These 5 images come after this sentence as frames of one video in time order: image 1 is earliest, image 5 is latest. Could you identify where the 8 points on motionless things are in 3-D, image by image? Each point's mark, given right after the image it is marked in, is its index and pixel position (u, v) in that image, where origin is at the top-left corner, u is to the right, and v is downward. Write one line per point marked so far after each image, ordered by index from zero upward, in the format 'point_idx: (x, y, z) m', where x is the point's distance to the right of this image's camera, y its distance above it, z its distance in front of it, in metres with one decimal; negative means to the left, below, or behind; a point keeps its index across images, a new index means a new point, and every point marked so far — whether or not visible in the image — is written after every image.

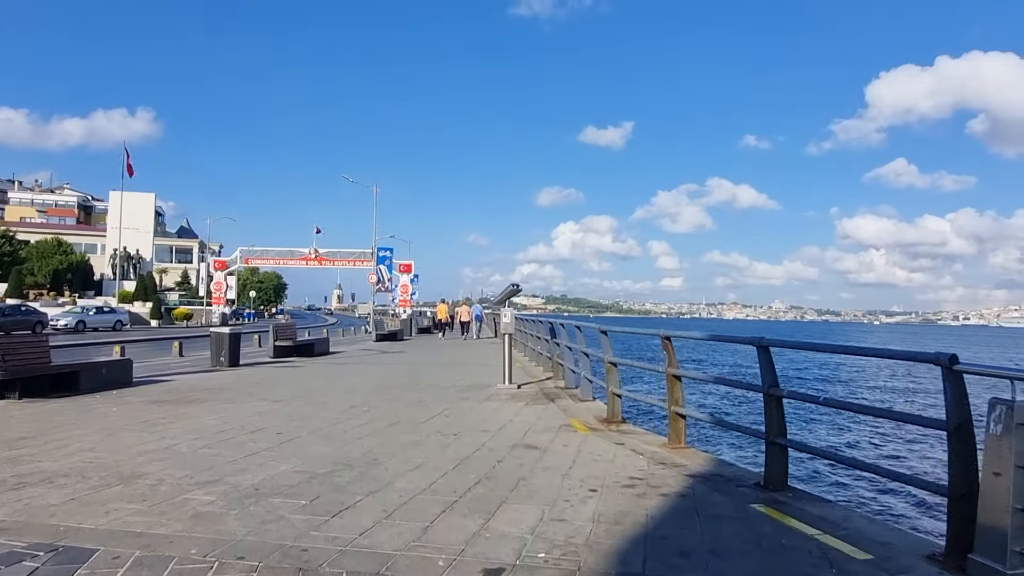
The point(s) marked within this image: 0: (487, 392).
0: (-0.4, -1.7, +12.9) m
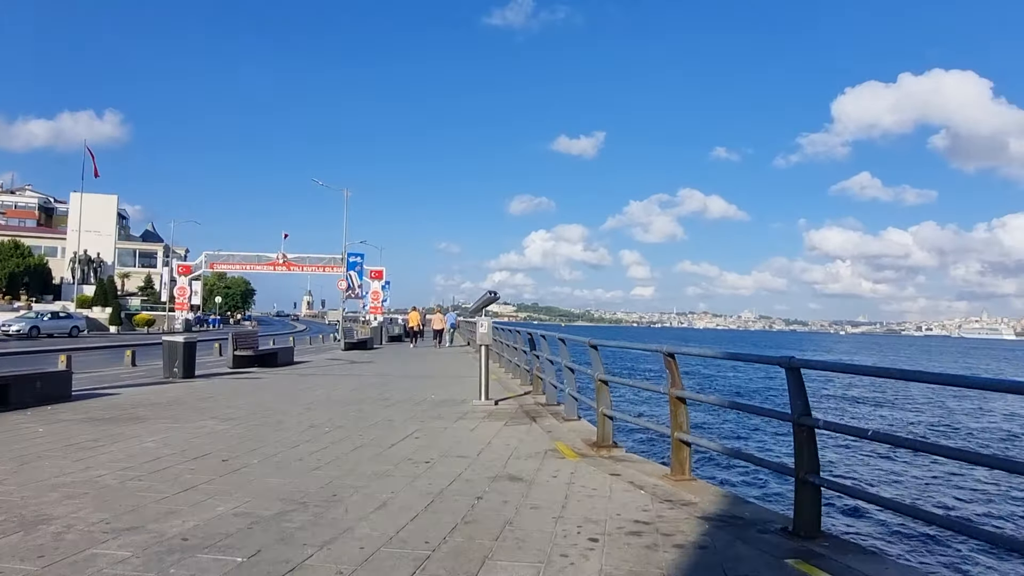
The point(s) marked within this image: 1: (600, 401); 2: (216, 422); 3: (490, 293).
0: (-0.8, -1.8, +11.8) m
1: (+1.0, -1.3, +8.8) m
2: (-4.0, -1.8, +10.4) m
3: (-0.3, -0.1, +12.4) m
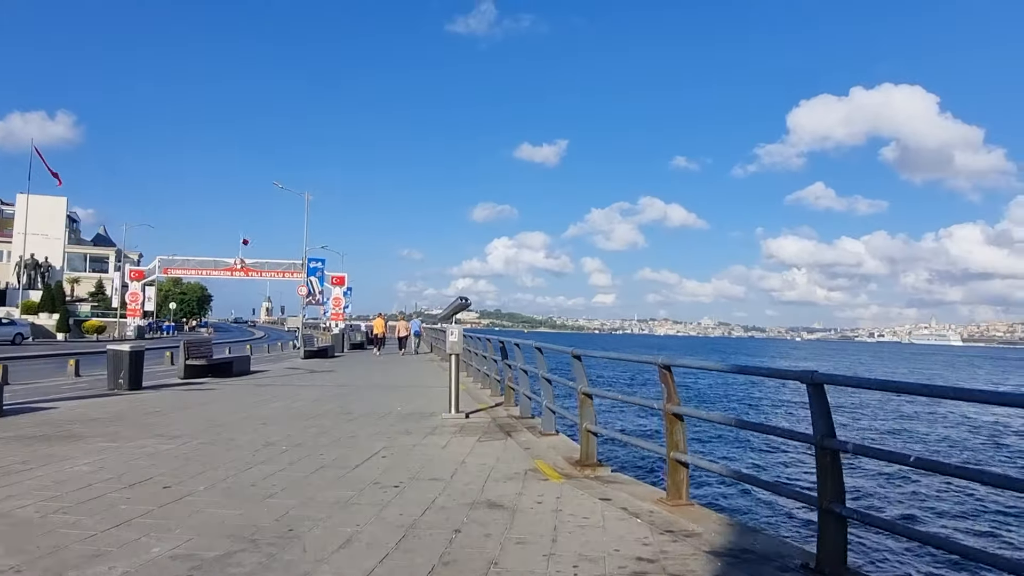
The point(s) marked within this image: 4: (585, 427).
0: (-1.2, -1.9, +11.1) m
1: (+0.7, -1.3, +8.1) m
2: (-4.3, -1.9, +9.5) m
3: (-0.8, -0.2, +11.6) m
4: (+0.8, -1.5, +8.1) m
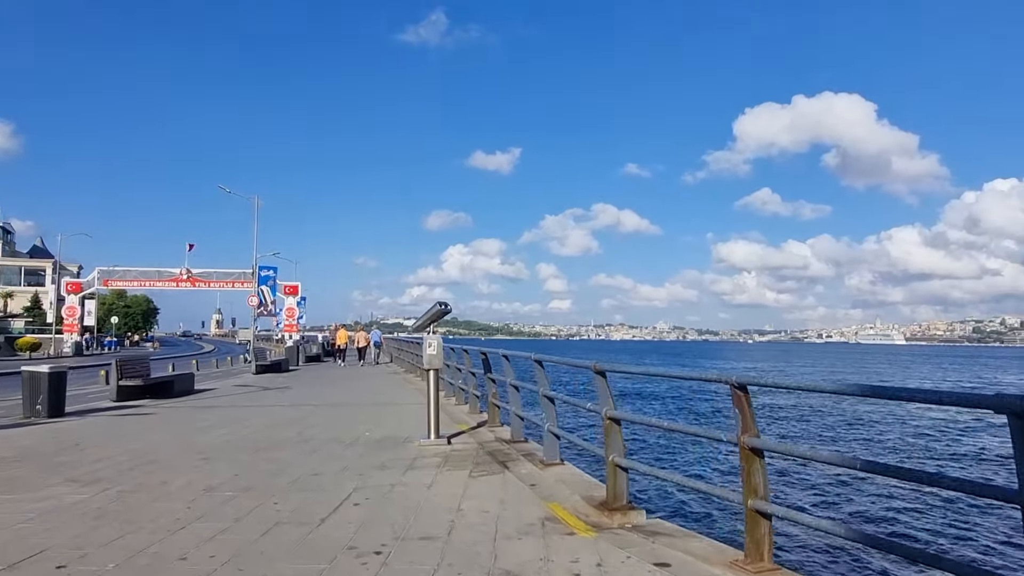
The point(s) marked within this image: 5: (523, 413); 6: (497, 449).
0: (-1.3, -2.0, +9.3) m
1: (+0.8, -1.3, +6.5) m
2: (-4.3, -1.9, +7.5) m
3: (-0.9, -0.2, +9.9) m
4: (+0.8, -1.4, +6.4) m
5: (+0.1, -1.6, +9.8) m
6: (-0.2, -2.0, +9.5) m
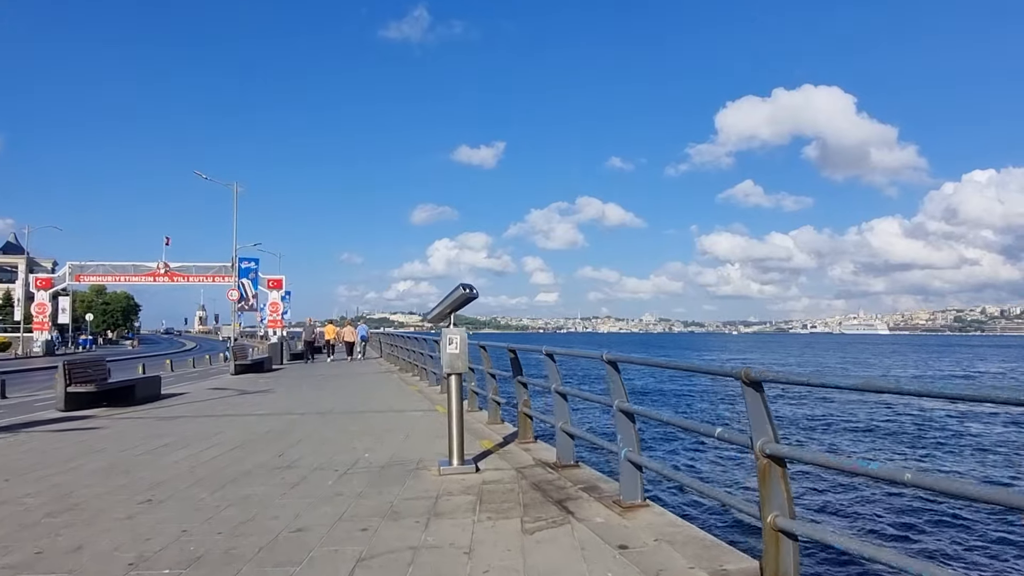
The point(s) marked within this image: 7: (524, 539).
0: (-0.8, -1.8, +6.9) m
1: (+1.3, -1.1, +4.1) m
2: (-3.8, -1.8, +5.1) m
3: (-0.5, 0.0, +7.5) m
4: (+1.4, -1.2, +4.1) m
5: (+0.6, -1.4, +7.5) m
6: (+0.3, -1.7, +7.1) m
7: (+0.1, -1.7, +5.2) m
